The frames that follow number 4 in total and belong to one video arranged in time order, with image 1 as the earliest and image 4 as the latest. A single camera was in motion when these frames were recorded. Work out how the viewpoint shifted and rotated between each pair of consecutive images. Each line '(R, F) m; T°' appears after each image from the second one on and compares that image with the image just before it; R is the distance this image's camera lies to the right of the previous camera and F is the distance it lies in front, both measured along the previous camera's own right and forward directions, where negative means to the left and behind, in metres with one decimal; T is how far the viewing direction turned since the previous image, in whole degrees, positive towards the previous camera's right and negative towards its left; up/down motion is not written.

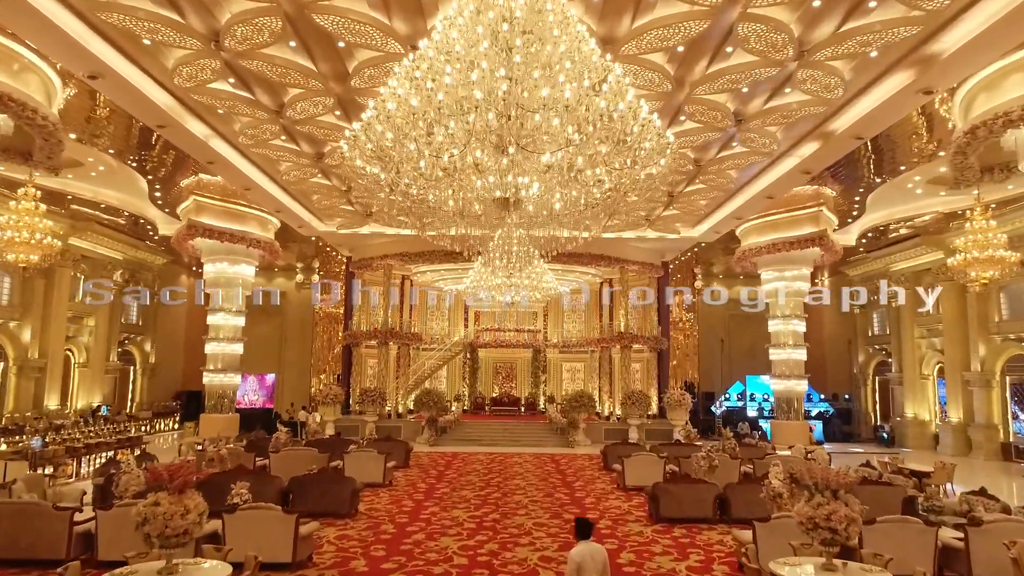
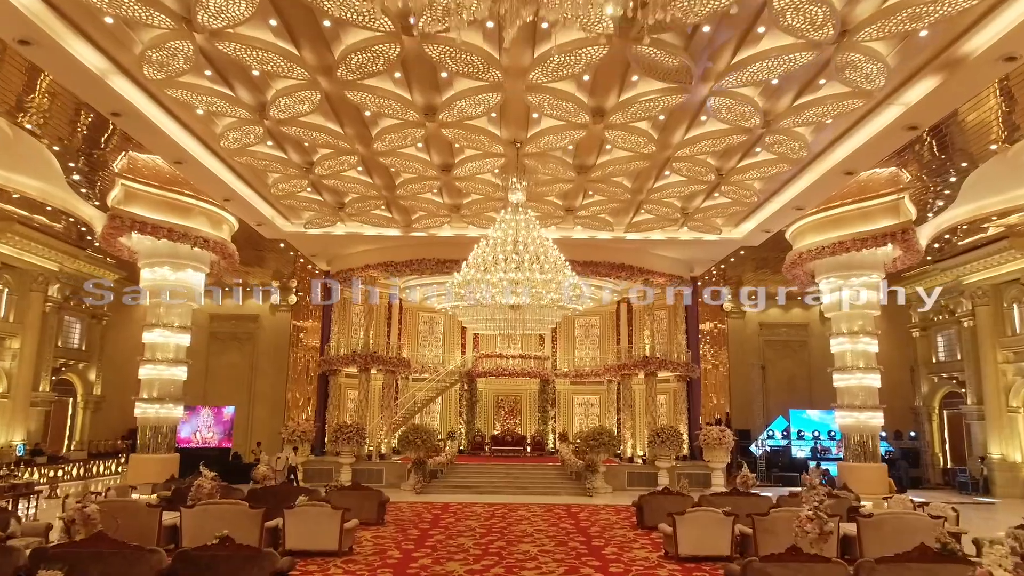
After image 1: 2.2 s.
(-0.1, +2.6) m; 0°
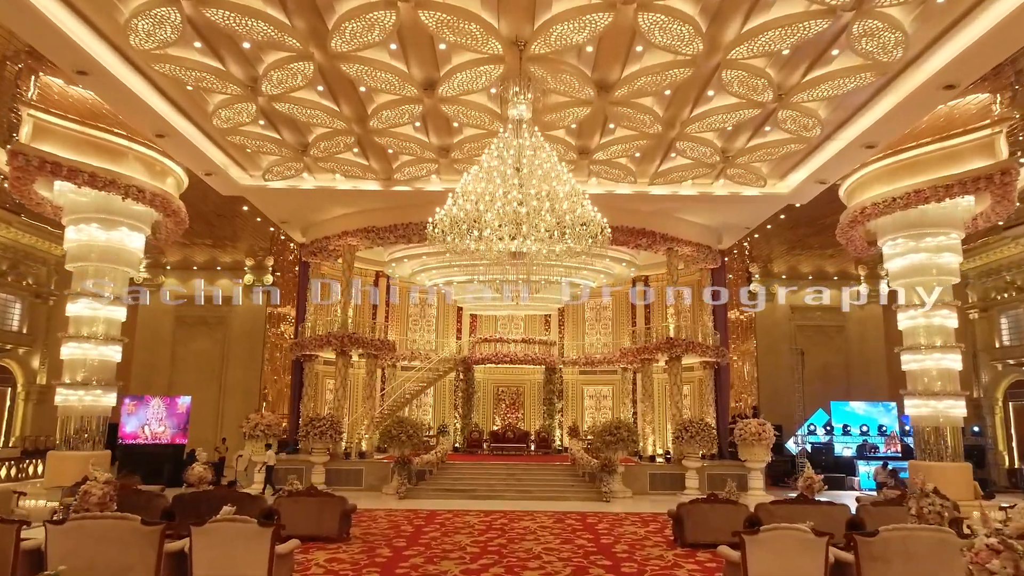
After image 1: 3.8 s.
(0.0, +2.0) m; 0°
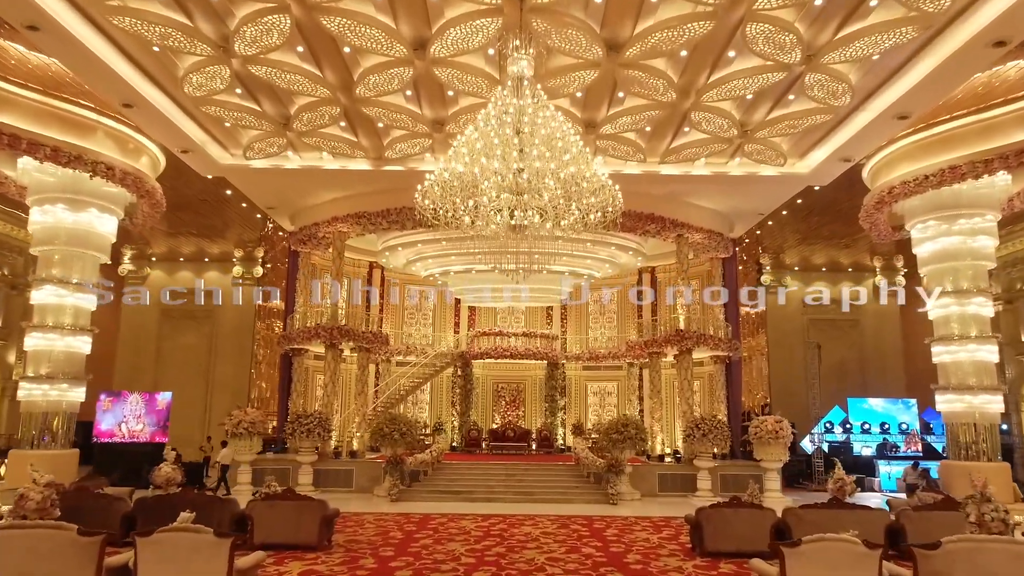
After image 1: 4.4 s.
(0.0, +0.7) m; 0°
